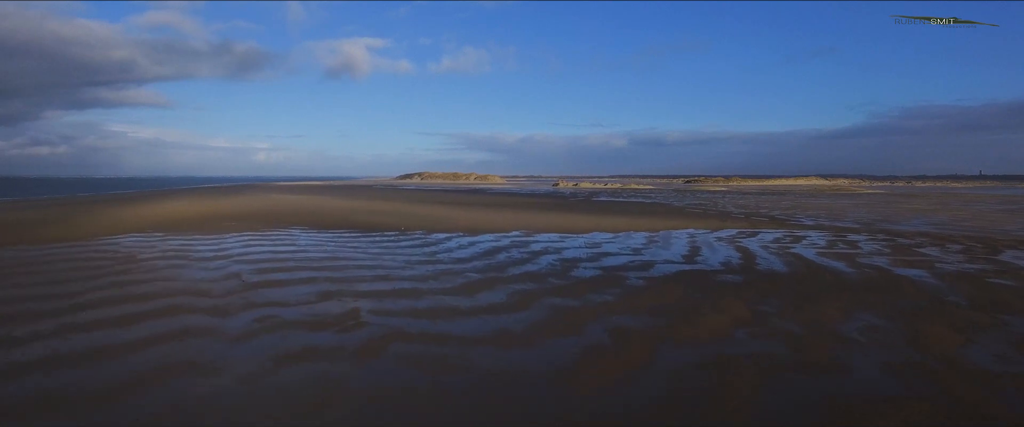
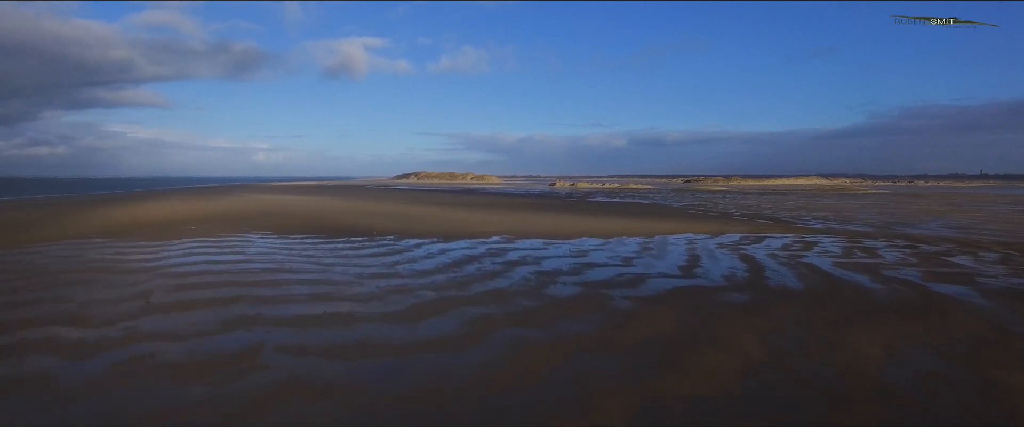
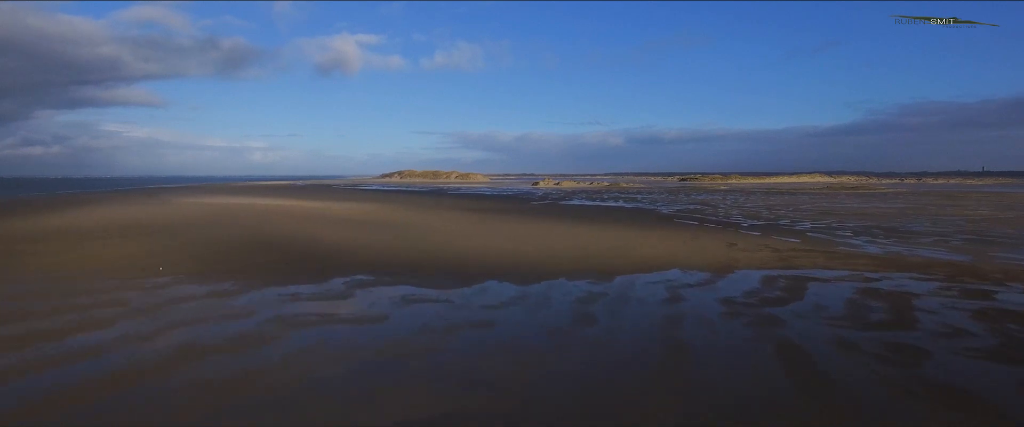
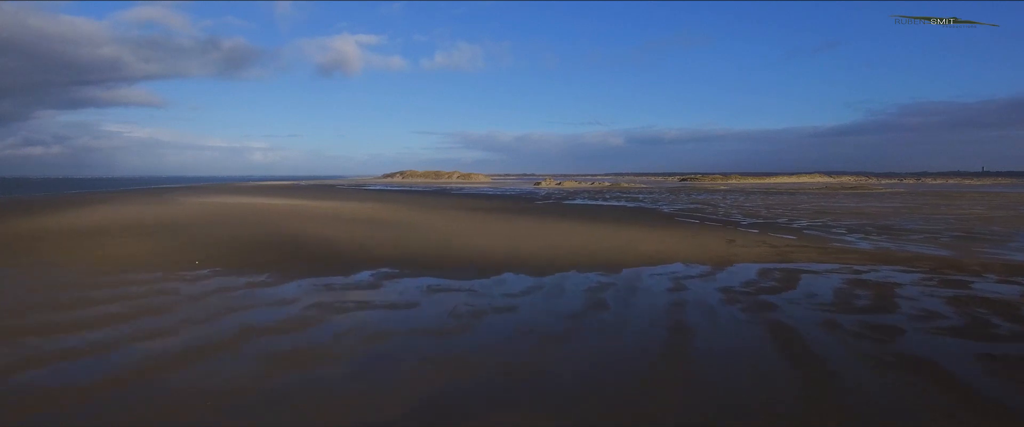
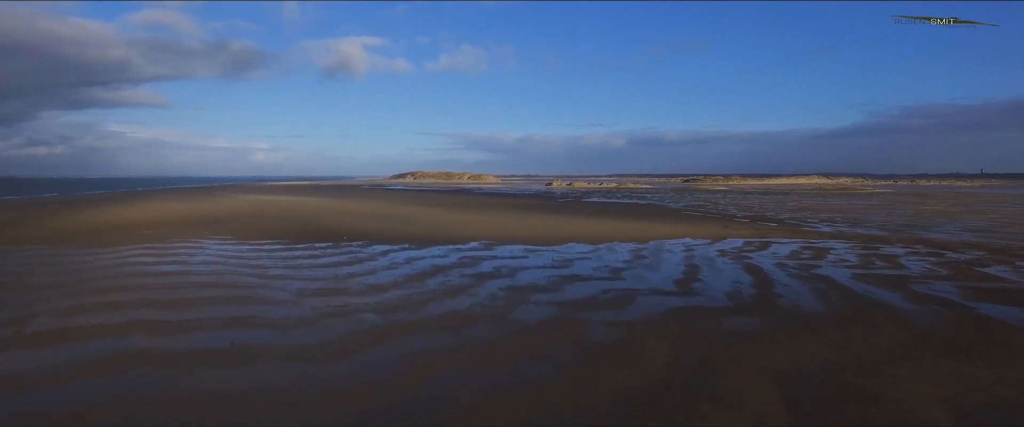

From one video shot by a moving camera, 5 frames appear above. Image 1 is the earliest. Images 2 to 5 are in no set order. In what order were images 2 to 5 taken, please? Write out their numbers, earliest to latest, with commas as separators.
2, 5, 4, 3
